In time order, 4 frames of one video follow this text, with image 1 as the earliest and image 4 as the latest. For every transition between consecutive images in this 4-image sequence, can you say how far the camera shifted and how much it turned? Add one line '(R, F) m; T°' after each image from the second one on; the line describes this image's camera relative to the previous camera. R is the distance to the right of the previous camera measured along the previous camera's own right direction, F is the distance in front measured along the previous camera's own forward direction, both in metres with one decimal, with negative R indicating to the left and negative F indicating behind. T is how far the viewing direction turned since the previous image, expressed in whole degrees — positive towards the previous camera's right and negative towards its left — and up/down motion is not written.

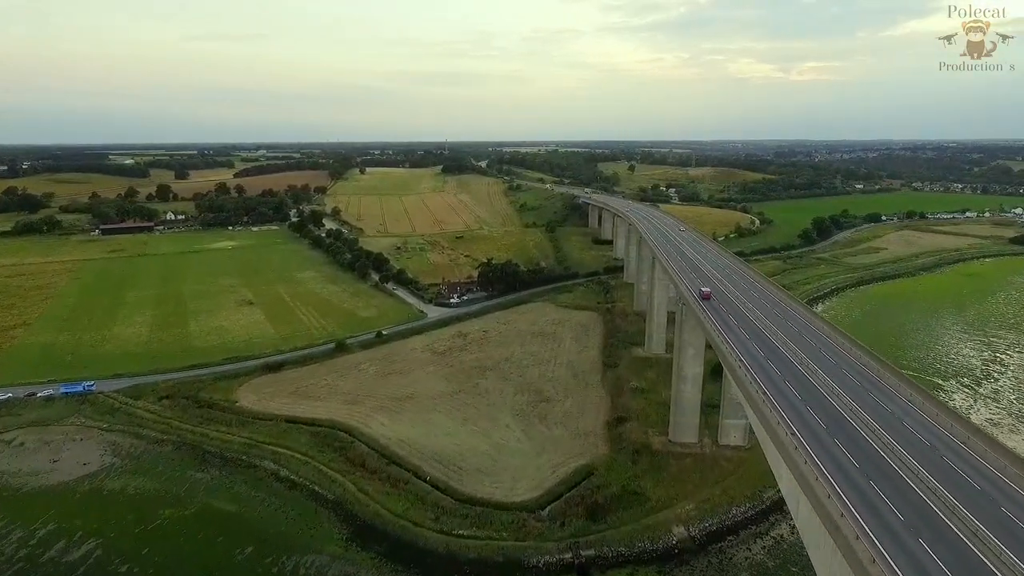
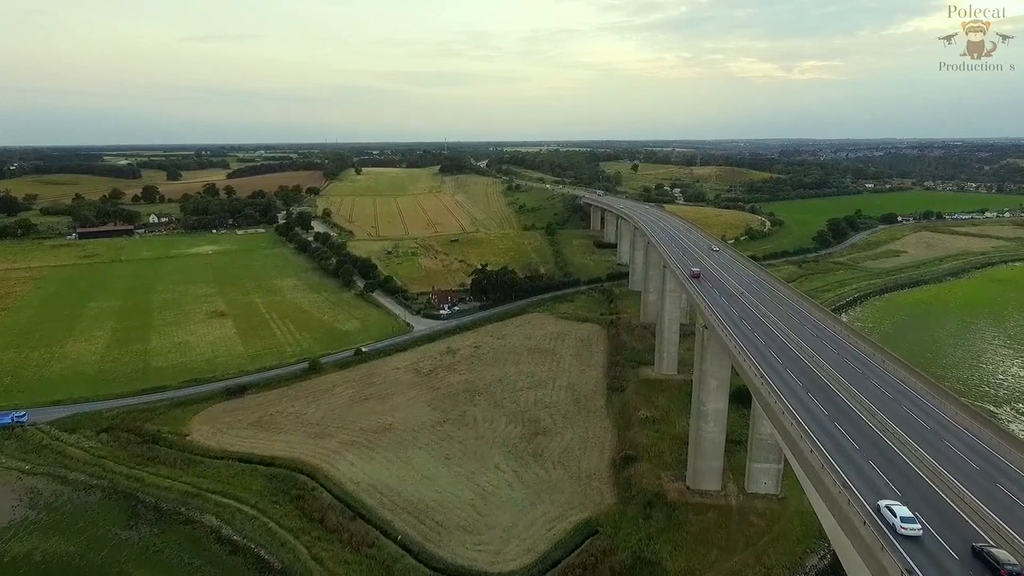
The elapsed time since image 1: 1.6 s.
(+0.6, +5.0) m; 0°
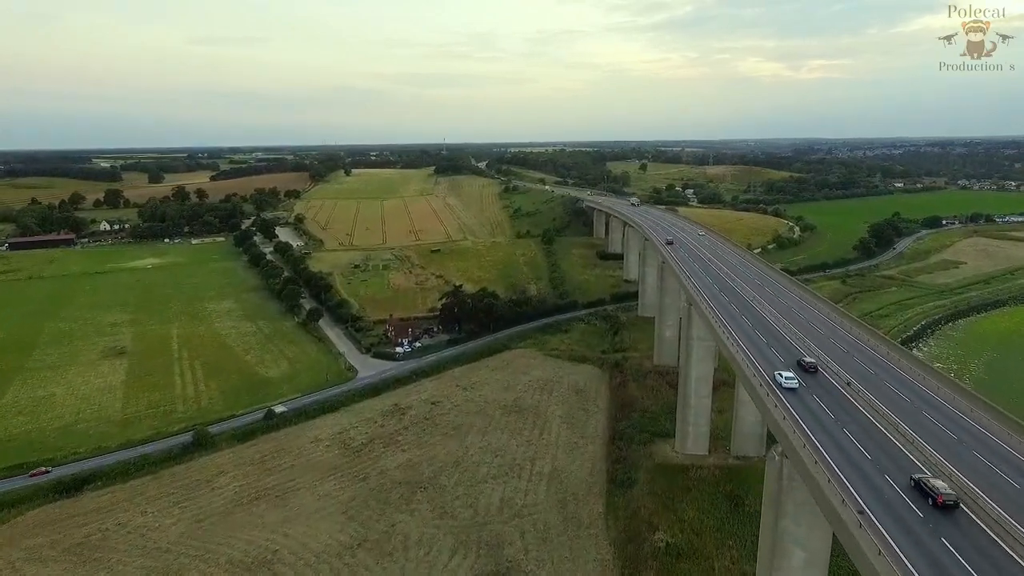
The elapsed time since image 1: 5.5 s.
(+2.3, +12.2) m; -1°
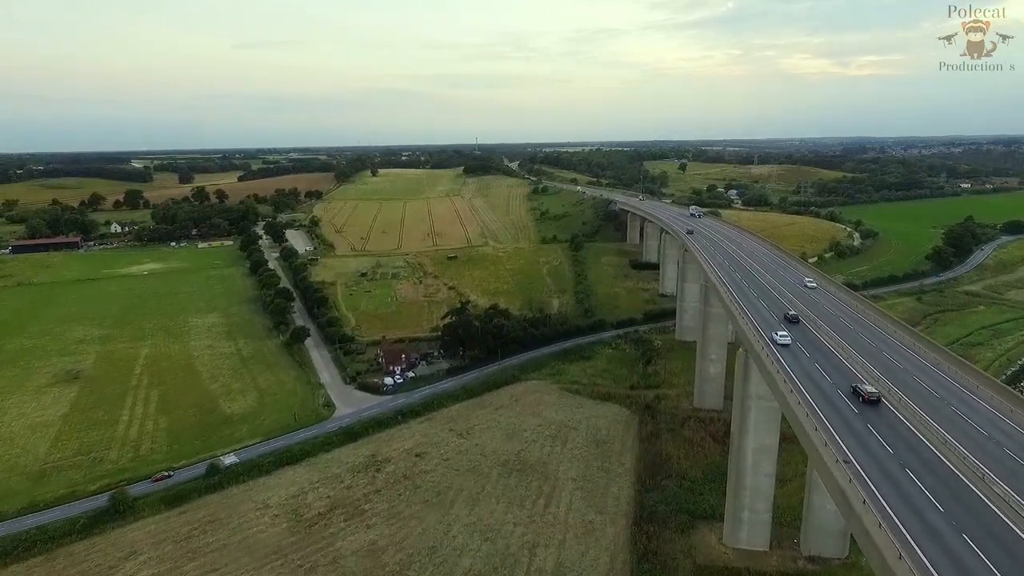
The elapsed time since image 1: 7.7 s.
(+1.5, +7.1) m; -3°
